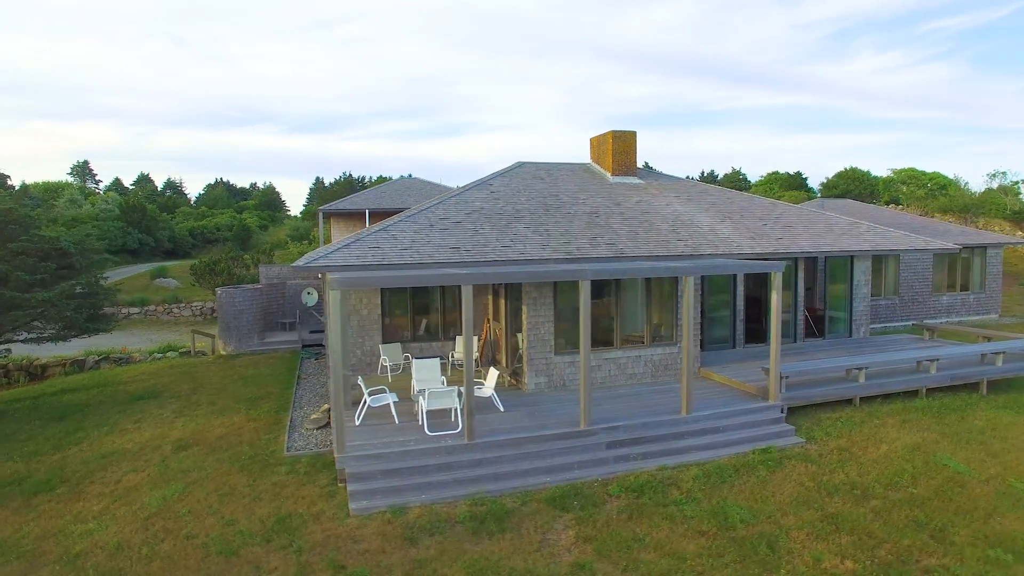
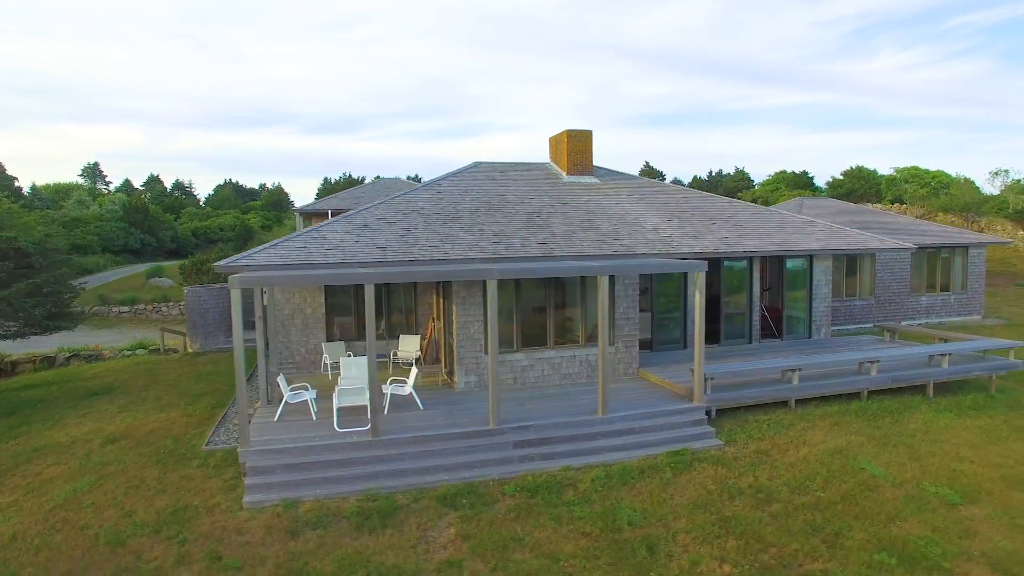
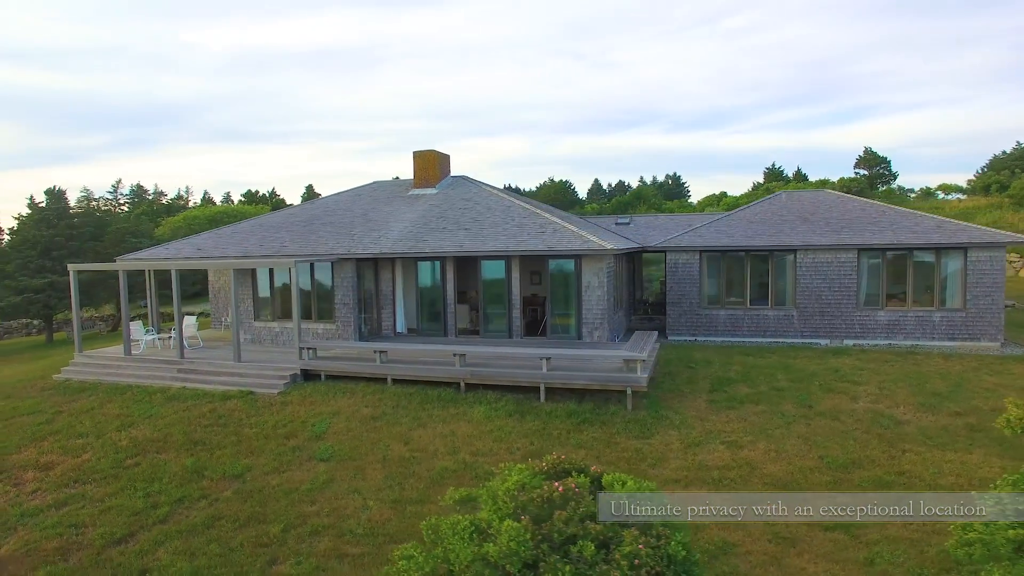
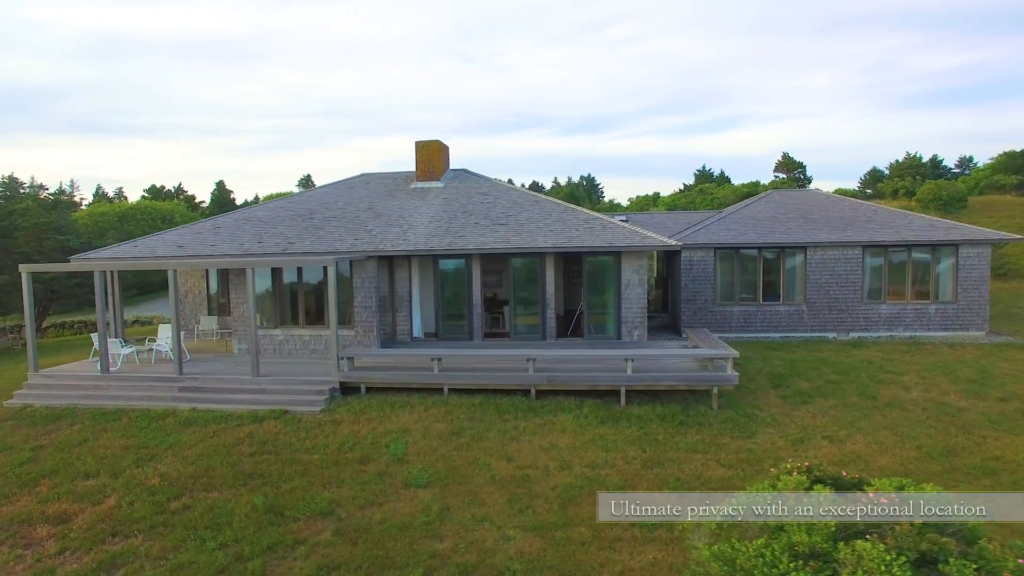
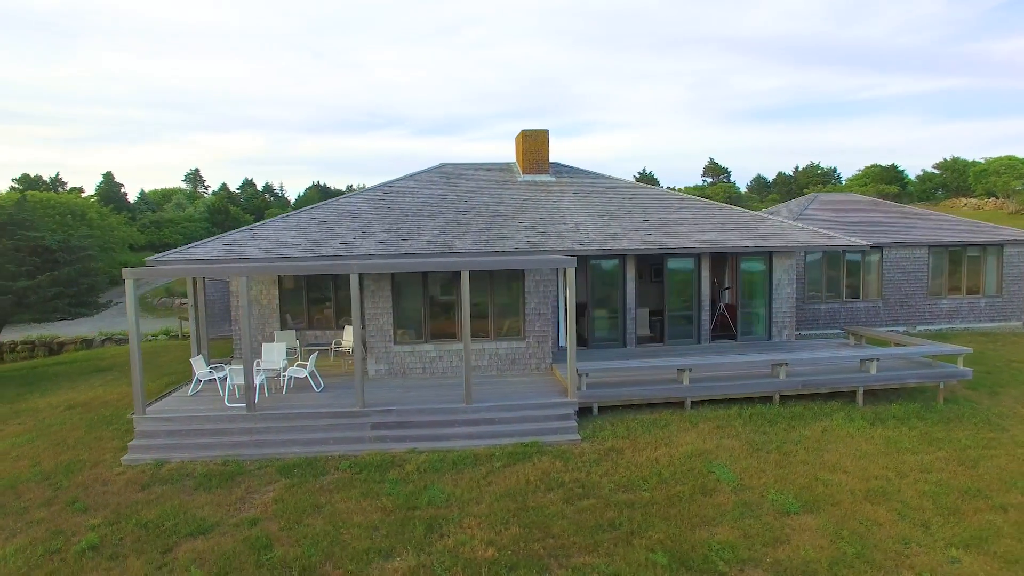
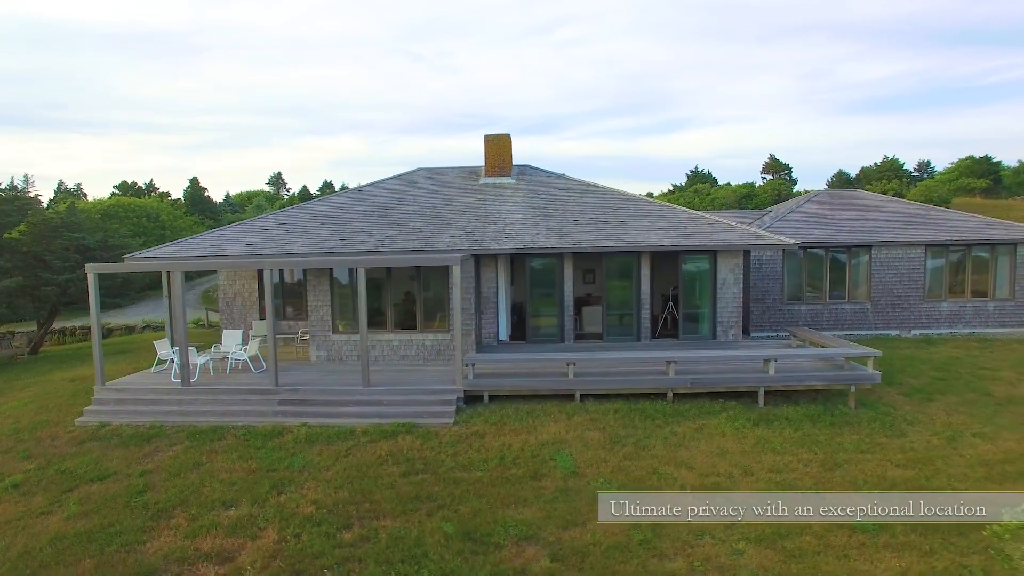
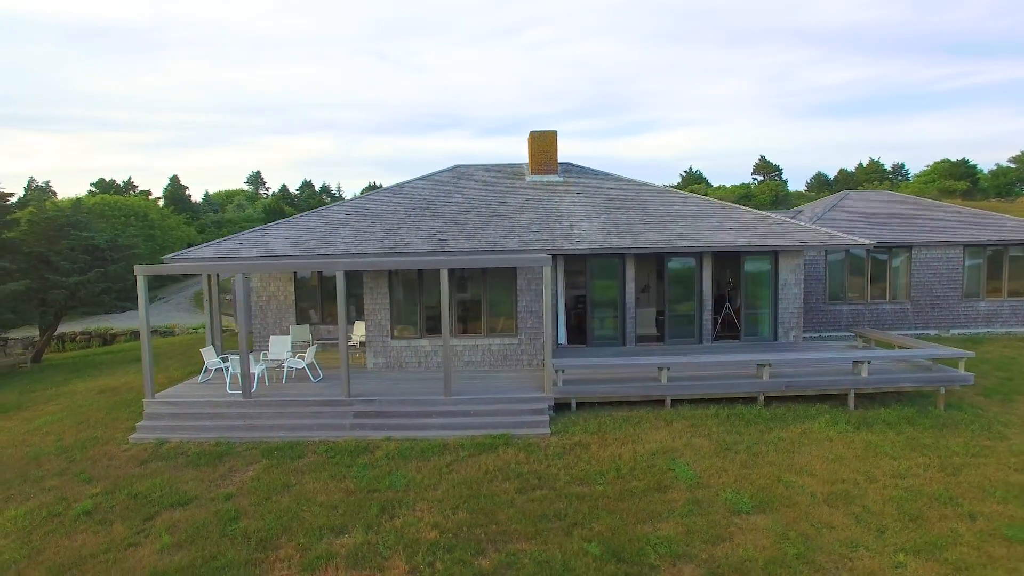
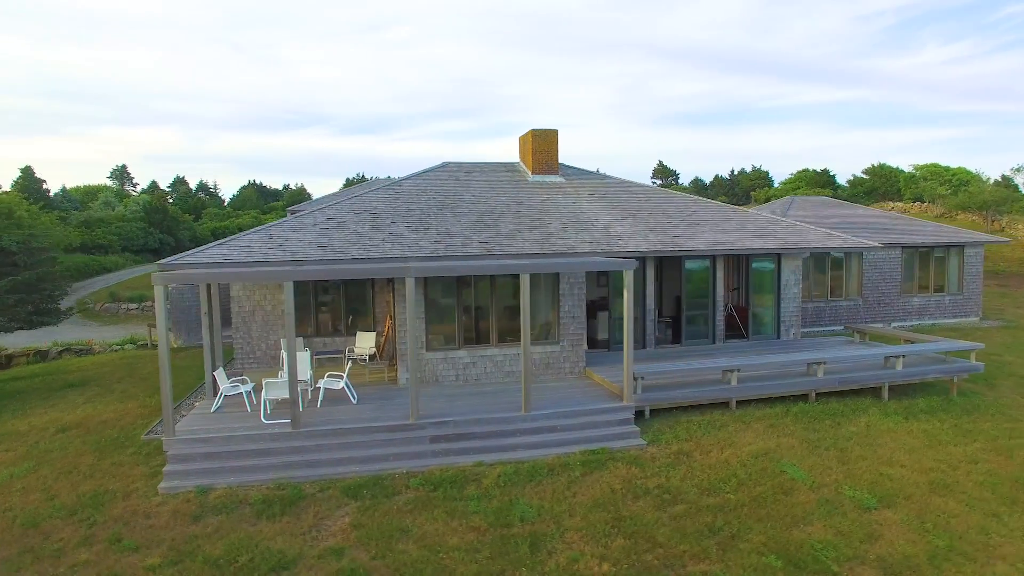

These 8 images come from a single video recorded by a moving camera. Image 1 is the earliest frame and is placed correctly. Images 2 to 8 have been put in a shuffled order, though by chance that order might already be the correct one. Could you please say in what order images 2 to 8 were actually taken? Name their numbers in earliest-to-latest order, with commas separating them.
2, 8, 5, 7, 6, 4, 3
